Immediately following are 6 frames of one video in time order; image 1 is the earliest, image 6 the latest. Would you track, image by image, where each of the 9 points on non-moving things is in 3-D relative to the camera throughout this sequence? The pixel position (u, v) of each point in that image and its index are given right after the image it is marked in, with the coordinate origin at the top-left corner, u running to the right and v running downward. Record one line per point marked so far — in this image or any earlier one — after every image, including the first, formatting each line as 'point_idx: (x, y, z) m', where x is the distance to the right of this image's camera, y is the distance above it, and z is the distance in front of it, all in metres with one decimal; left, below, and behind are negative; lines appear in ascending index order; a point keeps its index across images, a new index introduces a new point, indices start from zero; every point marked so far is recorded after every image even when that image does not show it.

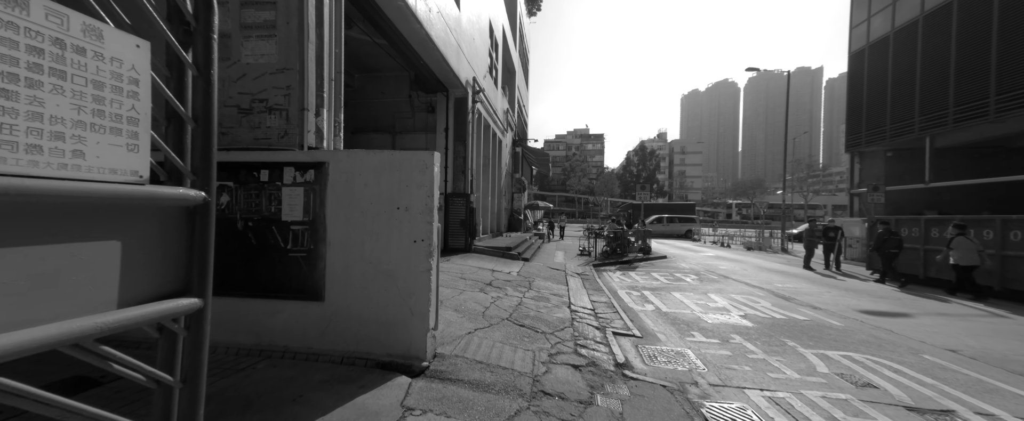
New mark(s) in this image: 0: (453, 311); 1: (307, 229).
0: (-0.9, -1.6, +5.4) m
1: (-2.3, -0.2, +3.9) m
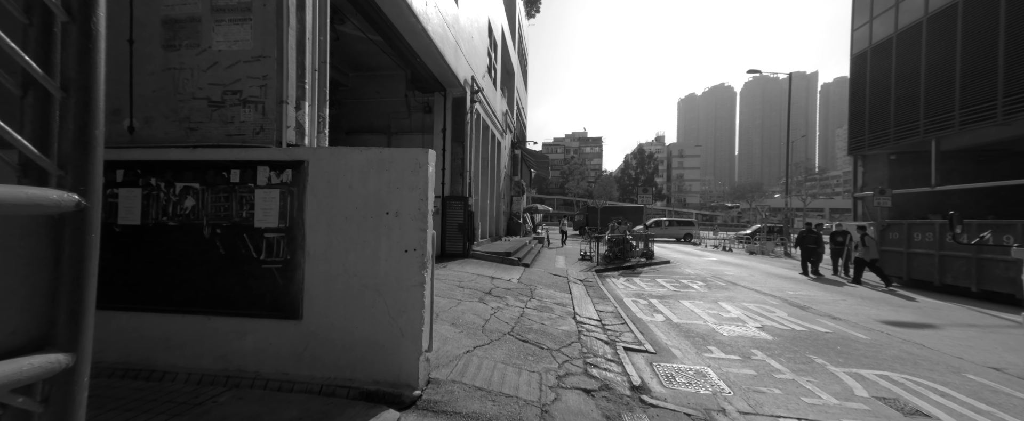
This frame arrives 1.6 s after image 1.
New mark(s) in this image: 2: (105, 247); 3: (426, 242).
0: (-0.9, -1.7, +5.0) m
1: (-2.3, -0.3, +3.4) m
2: (-4.3, -0.4, +3.7) m
3: (-0.8, -0.3, +3.3) m
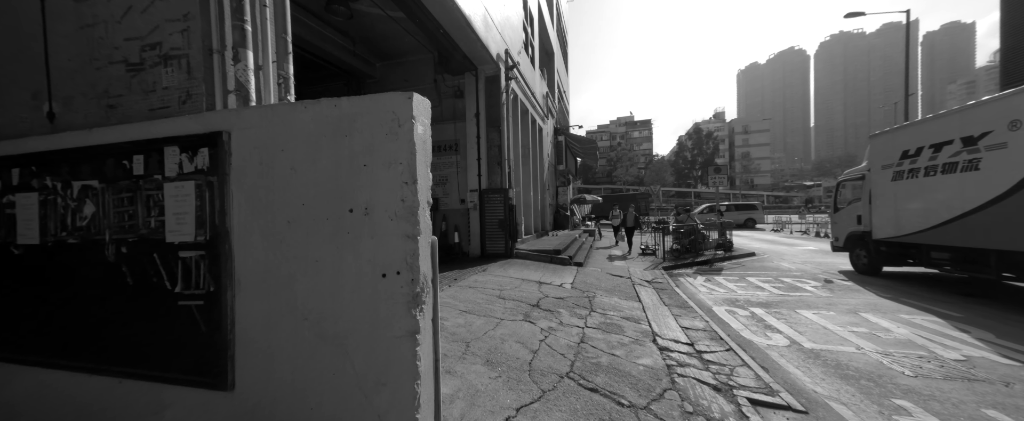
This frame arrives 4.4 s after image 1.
0: (-0.3, -1.6, +3.5) m
1: (-1.9, -0.3, +2.1) m
2: (-3.9, -0.5, +2.7) m
3: (-0.5, -0.2, +1.9) m
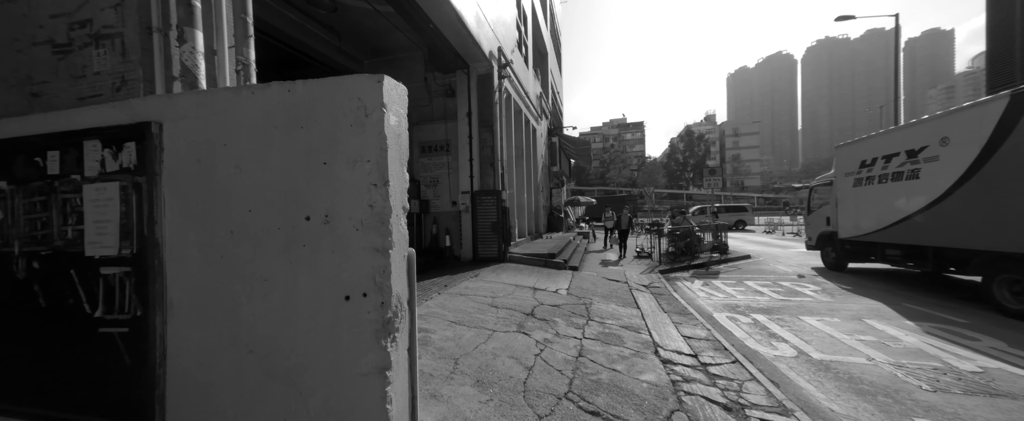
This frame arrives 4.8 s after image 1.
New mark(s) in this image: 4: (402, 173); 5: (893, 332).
0: (-0.4, -1.6, +3.2) m
1: (-2.0, -0.3, +1.8) m
2: (-3.9, -0.5, +2.3) m
3: (-0.5, -0.3, +1.5) m
4: (-0.5, +0.2, +1.7) m
5: (+6.2, -2.0, +5.7) m
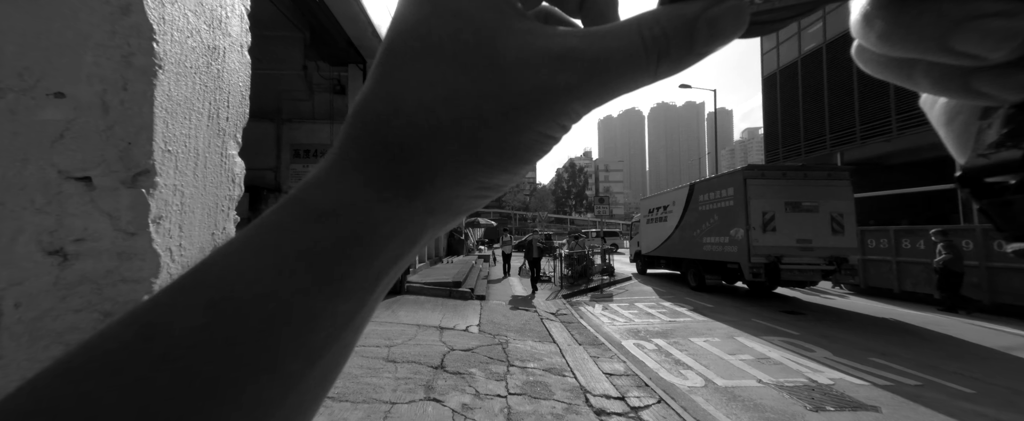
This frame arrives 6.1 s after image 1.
0: (-0.8, -1.8, +2.0) m
1: (-1.9, -0.4, +0.2) m
2: (-3.9, -0.5, +0.1) m
3: (-0.5, -0.4, +0.4) m
4: (-0.5, +0.1, +0.6) m
5: (+4.7, -2.6, +6.3) m
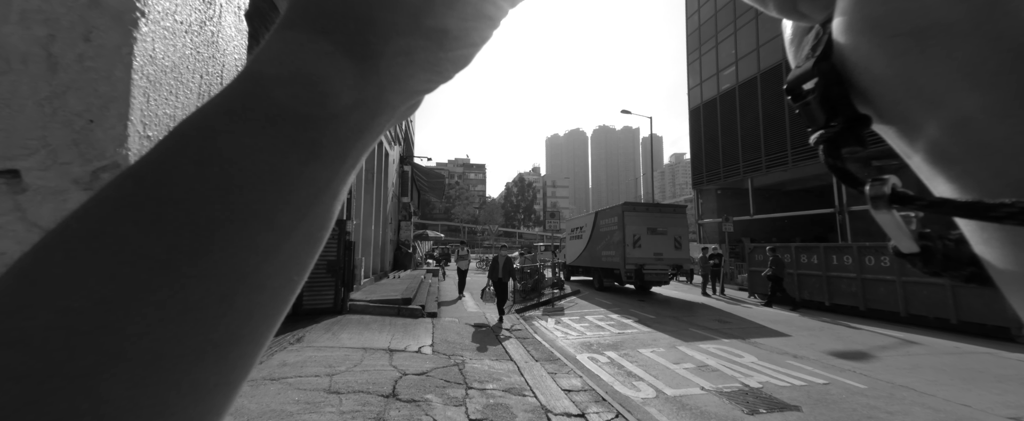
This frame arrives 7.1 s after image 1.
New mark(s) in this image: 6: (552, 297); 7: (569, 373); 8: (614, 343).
0: (-0.9, -1.9, +1.6) m
1: (-1.6, -0.3, -0.2) m
2: (-3.6, -0.4, -0.7) m
3: (-0.3, -0.4, +0.2) m
4: (-0.3, +0.1, +0.4) m
5: (+3.8, -2.9, +6.7) m
6: (+1.6, -3.5, +13.8) m
7: (+1.0, -2.8, +6.0) m
8: (+2.4, -3.1, +8.0) m
